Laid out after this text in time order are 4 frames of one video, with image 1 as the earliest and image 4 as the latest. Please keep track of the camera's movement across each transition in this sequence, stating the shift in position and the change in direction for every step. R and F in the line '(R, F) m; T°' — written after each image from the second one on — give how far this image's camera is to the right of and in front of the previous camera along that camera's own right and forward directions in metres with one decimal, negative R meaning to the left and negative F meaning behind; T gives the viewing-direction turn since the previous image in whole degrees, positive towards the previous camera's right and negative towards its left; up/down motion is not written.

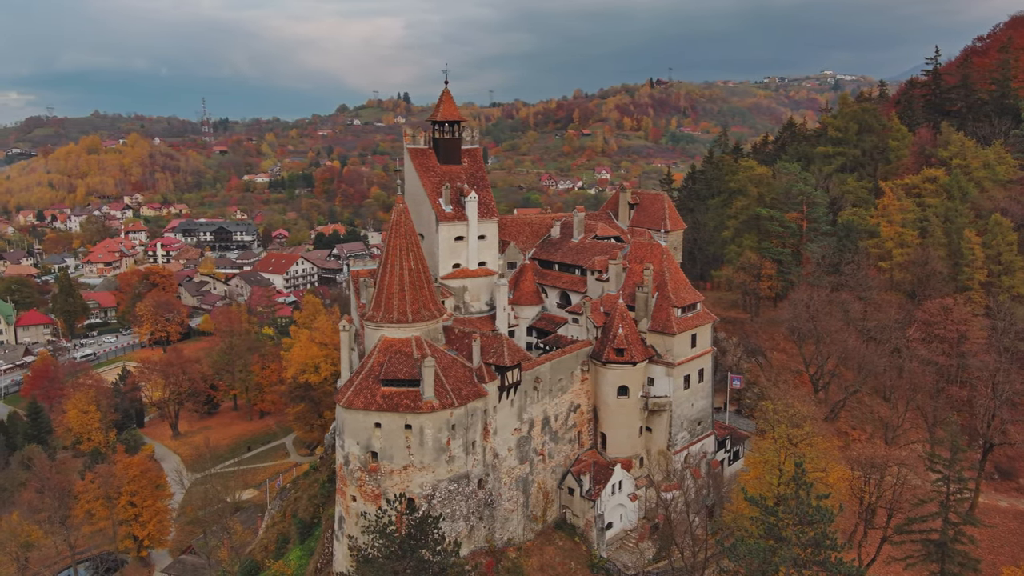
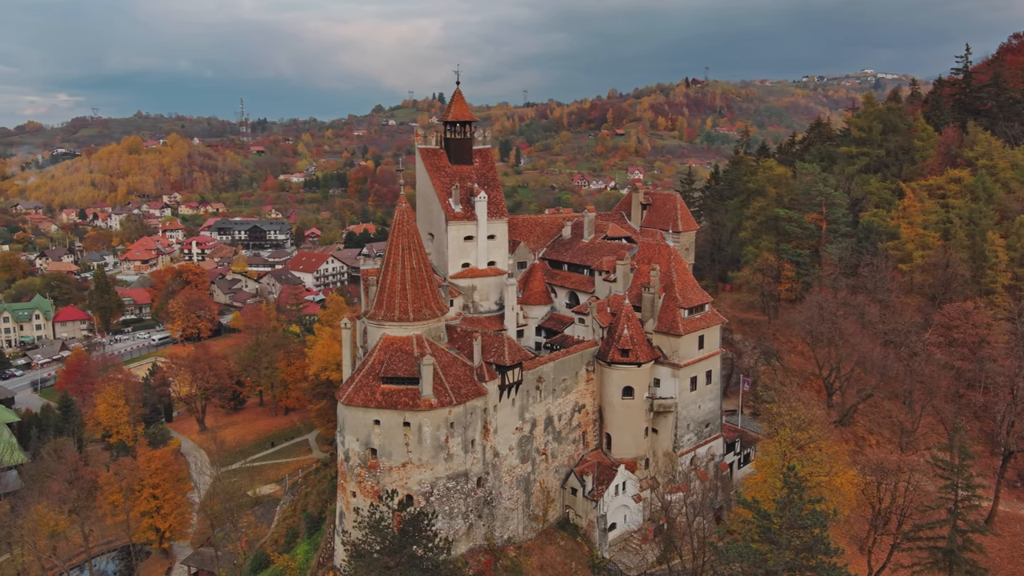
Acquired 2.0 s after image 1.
(+2.2, -0.2) m; -2°
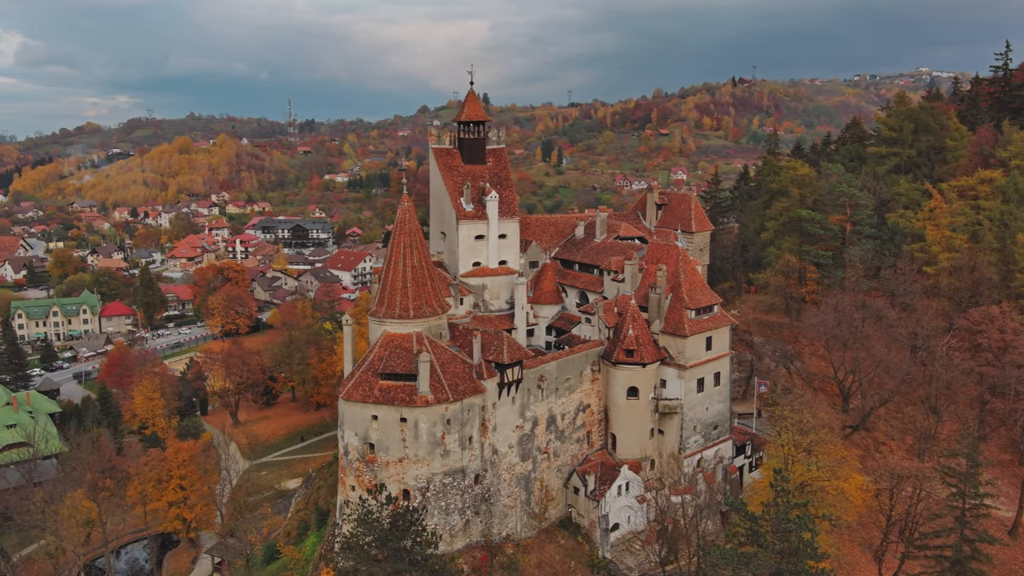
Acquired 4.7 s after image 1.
(+3.0, -0.3) m; -3°
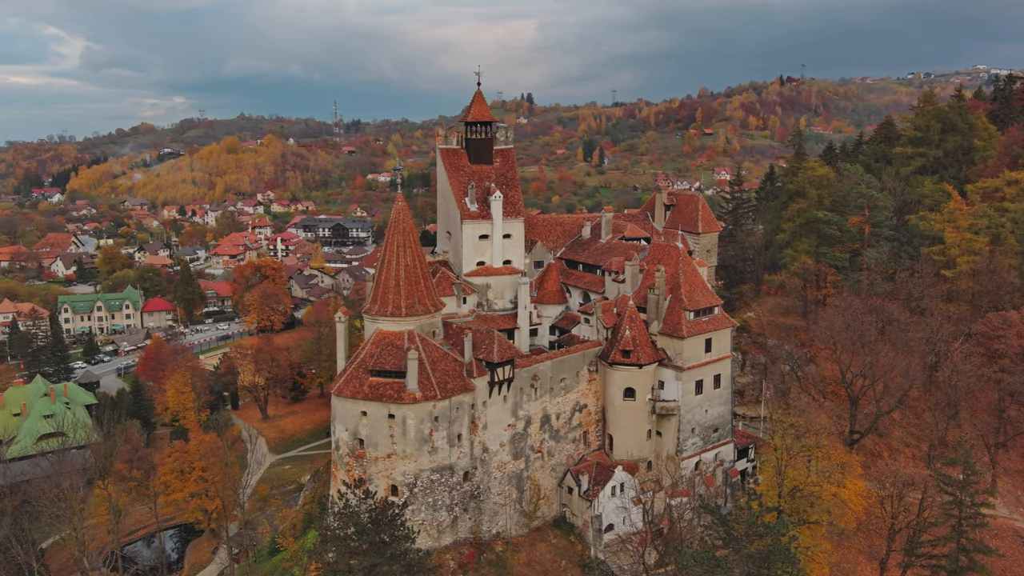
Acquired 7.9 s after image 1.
(+3.7, -0.4) m; -3°
